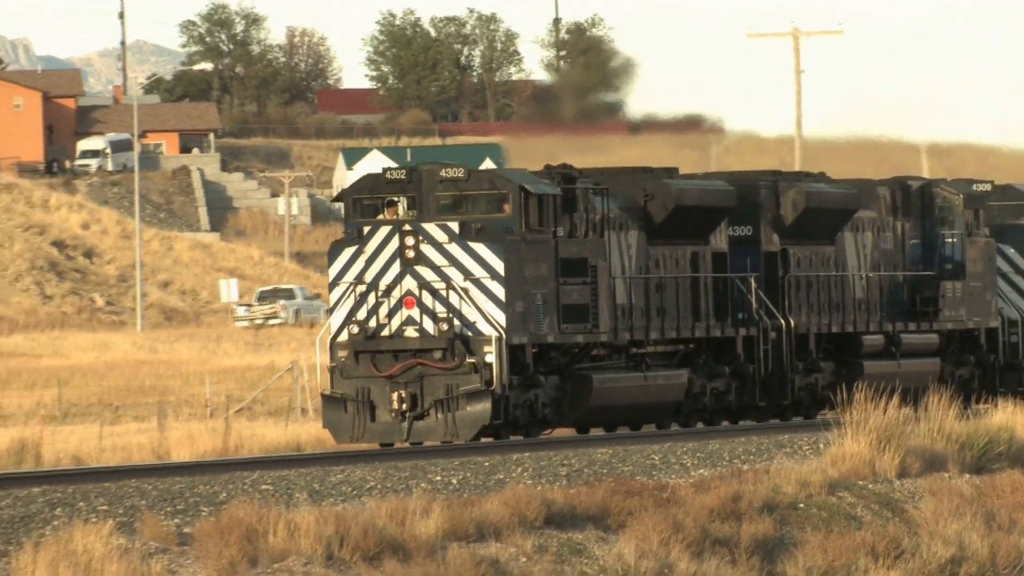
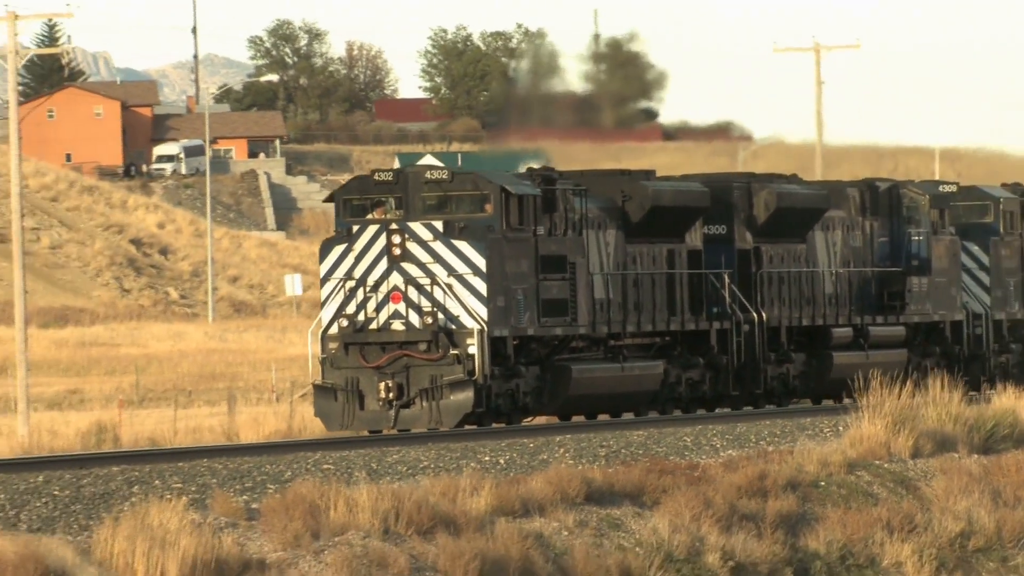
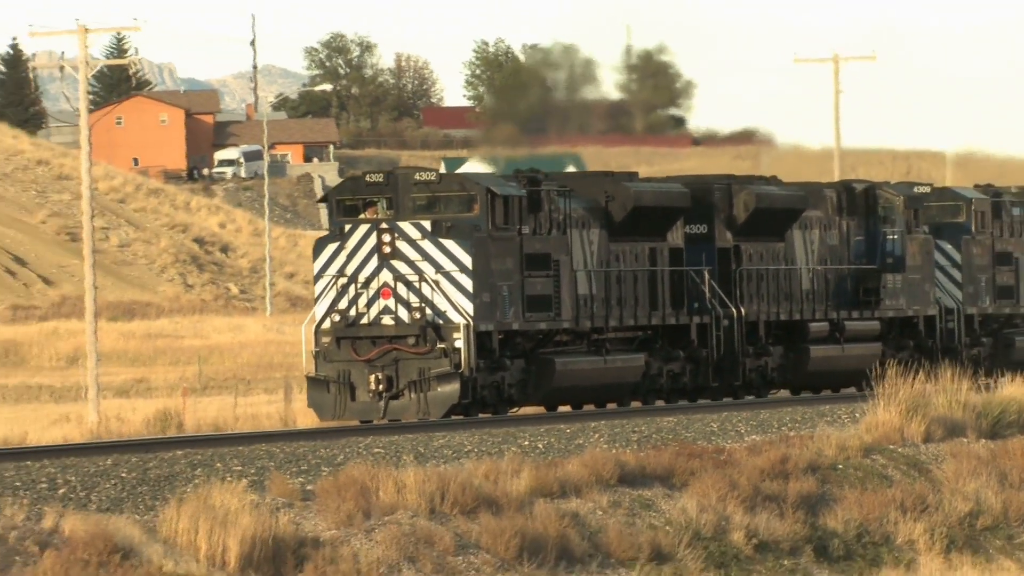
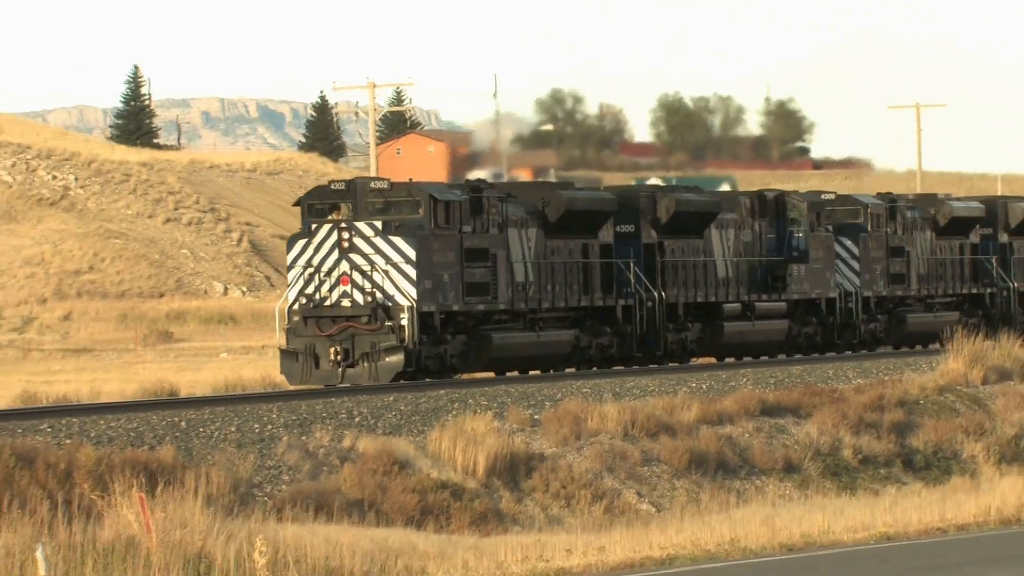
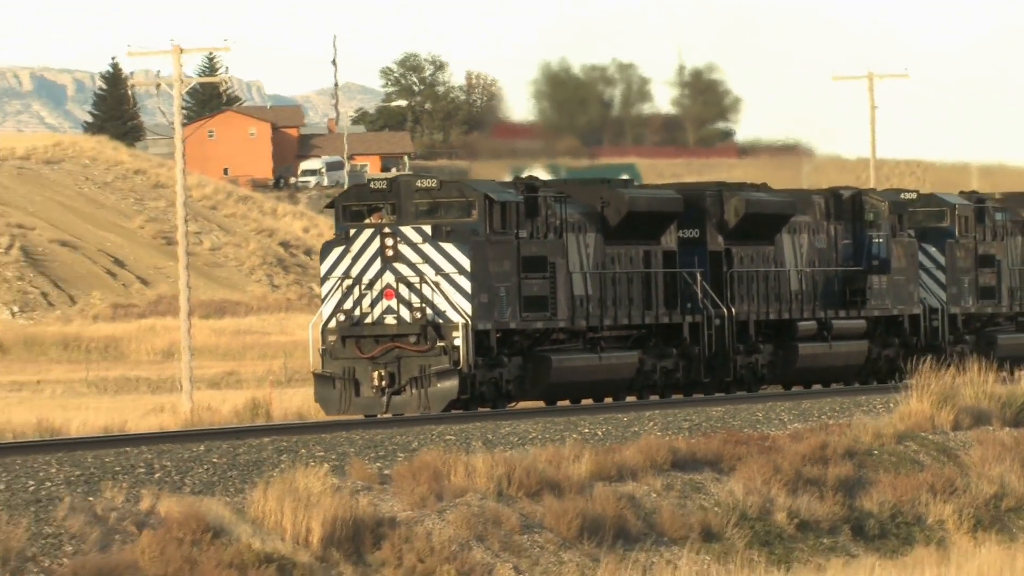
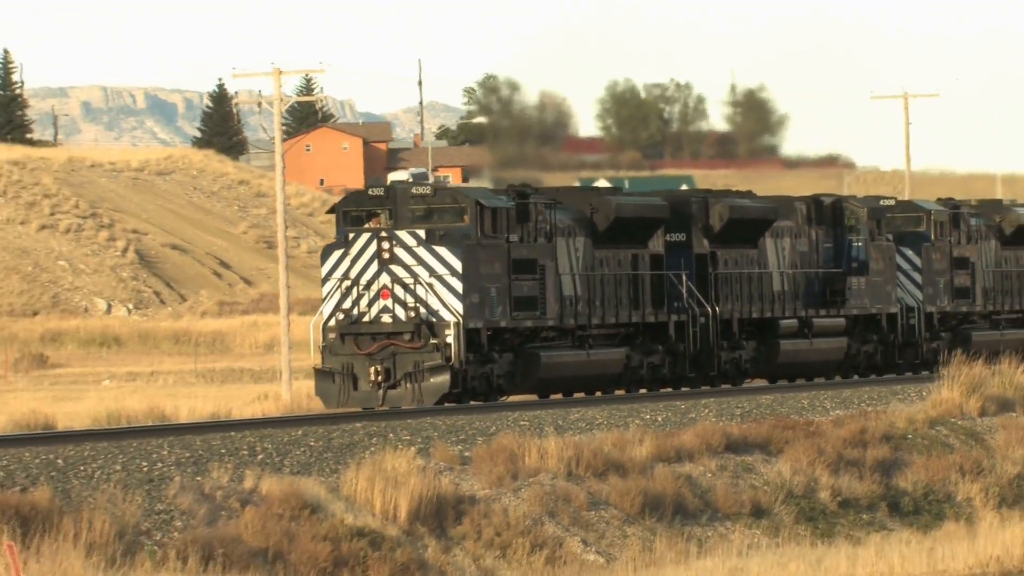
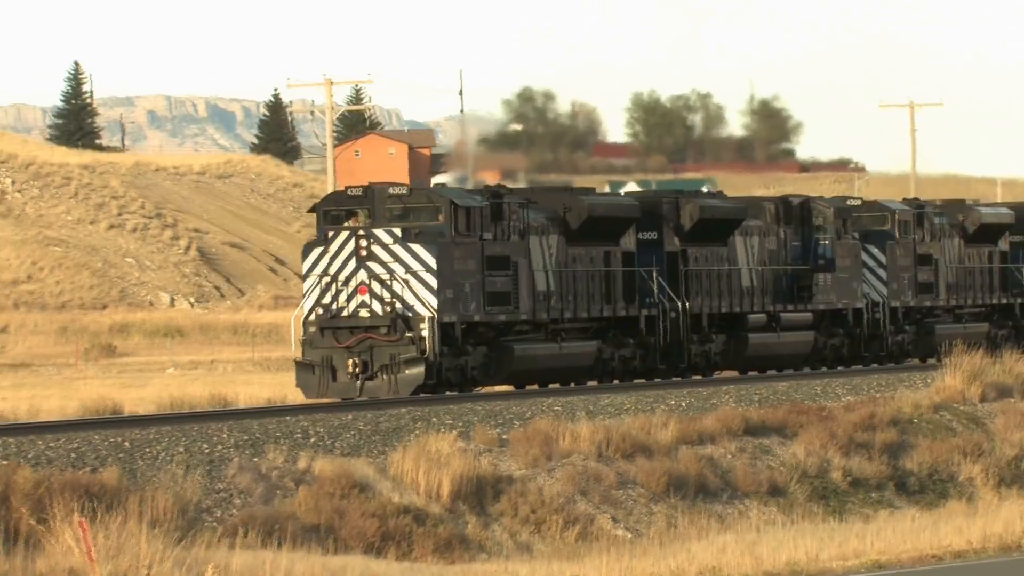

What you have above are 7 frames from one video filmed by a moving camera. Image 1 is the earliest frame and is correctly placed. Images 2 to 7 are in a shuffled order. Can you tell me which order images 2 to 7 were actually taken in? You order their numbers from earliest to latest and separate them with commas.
2, 3, 5, 6, 7, 4
